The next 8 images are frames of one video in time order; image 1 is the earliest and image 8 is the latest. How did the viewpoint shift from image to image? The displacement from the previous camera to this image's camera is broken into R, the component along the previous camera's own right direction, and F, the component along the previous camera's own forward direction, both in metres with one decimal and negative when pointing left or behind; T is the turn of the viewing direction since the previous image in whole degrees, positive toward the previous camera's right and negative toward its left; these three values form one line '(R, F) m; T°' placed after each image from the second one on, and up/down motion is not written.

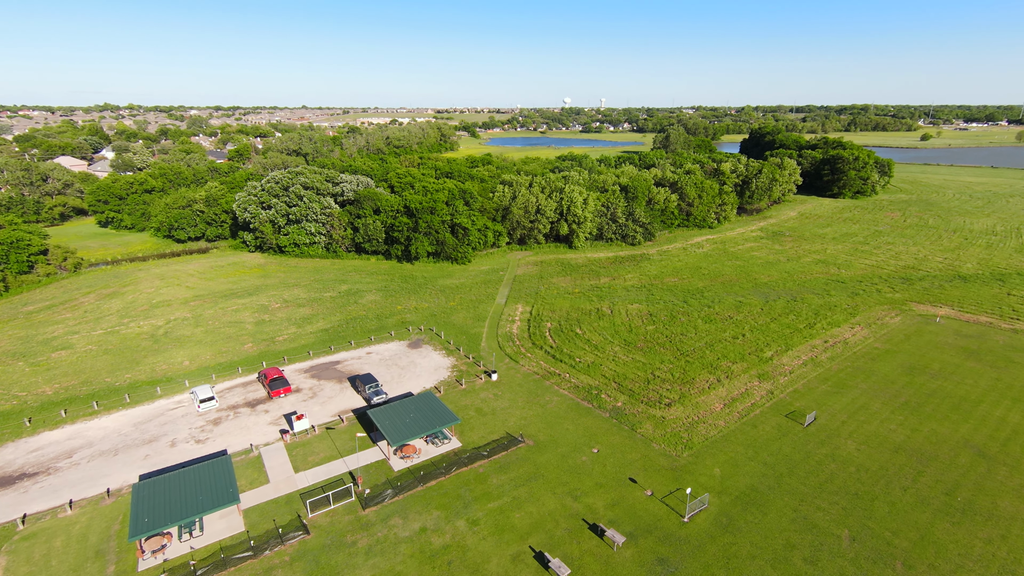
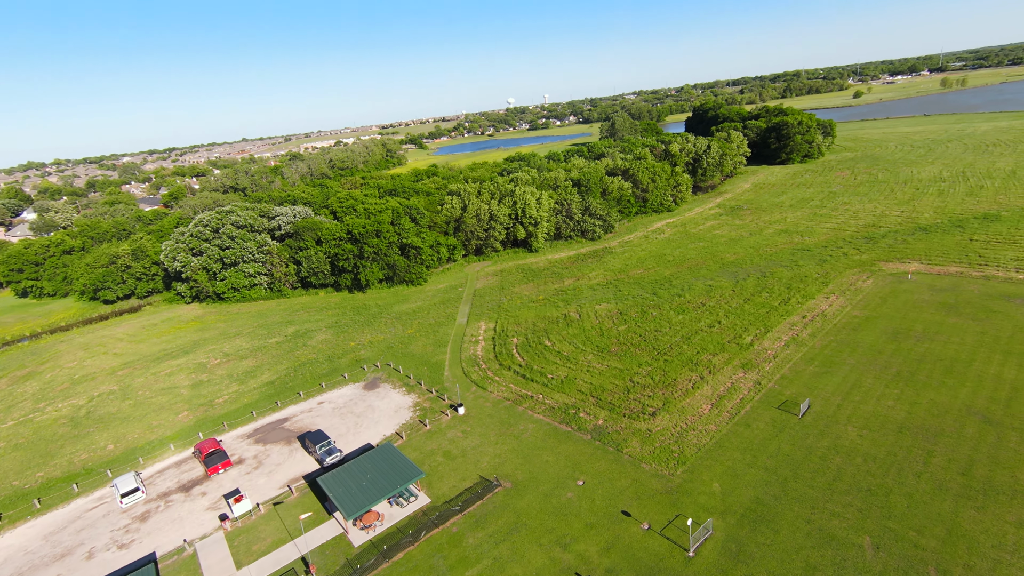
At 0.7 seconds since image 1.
(+0.8, +2.3) m; +3°
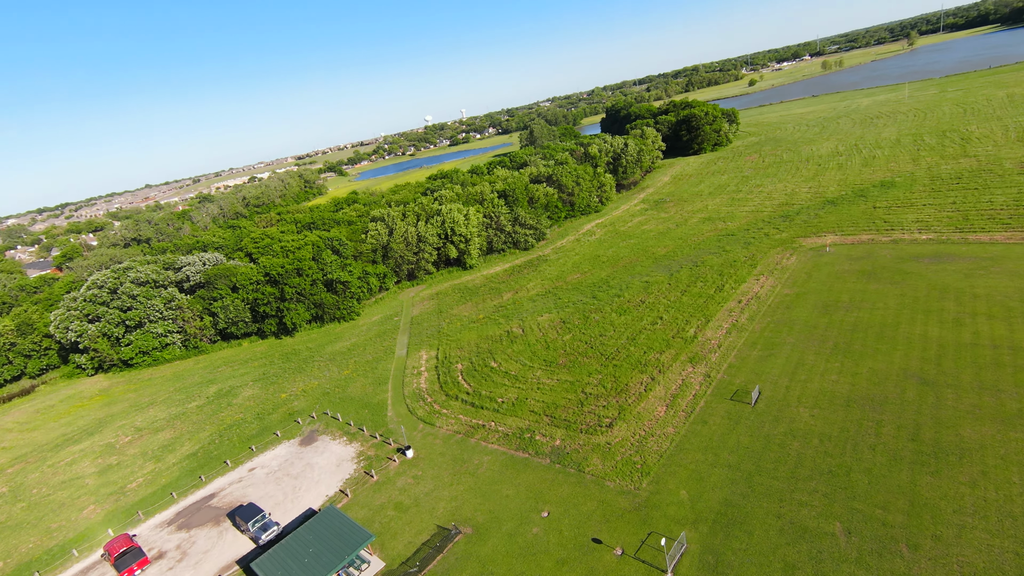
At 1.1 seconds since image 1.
(+0.4, +1.2) m; +7°
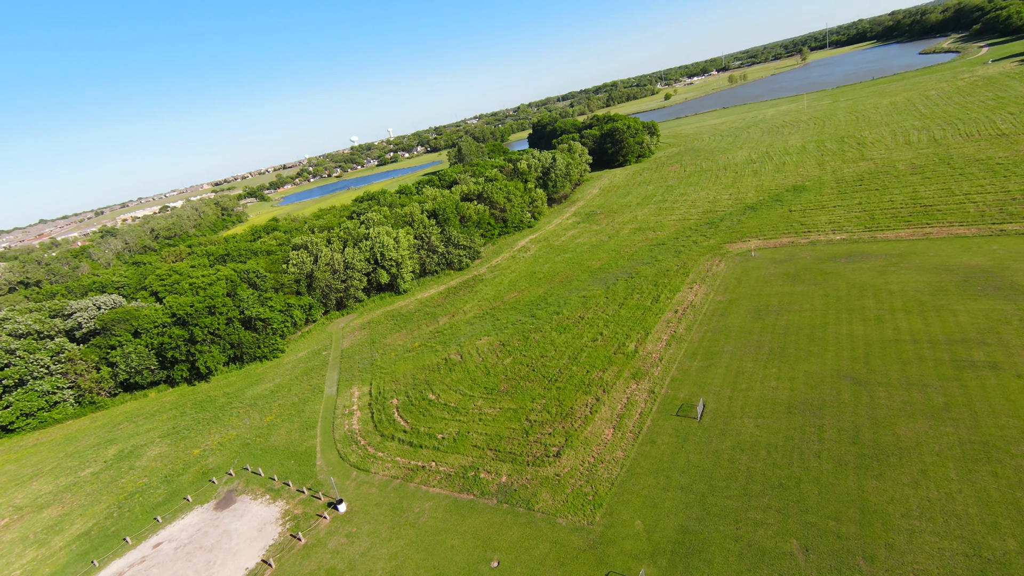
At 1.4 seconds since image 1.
(+0.3, +1.2) m; +7°
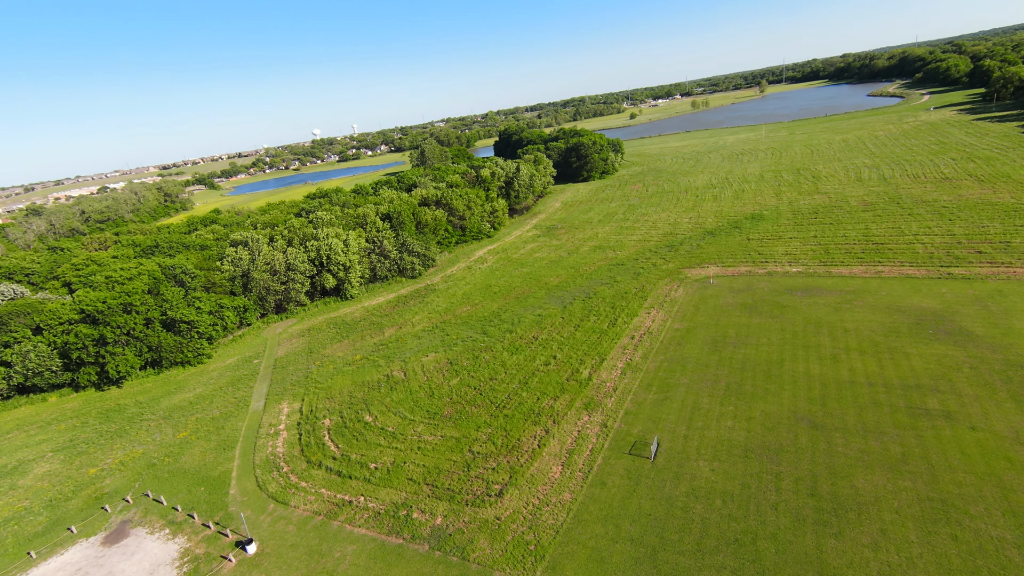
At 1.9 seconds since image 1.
(+0.3, +1.6) m; +5°
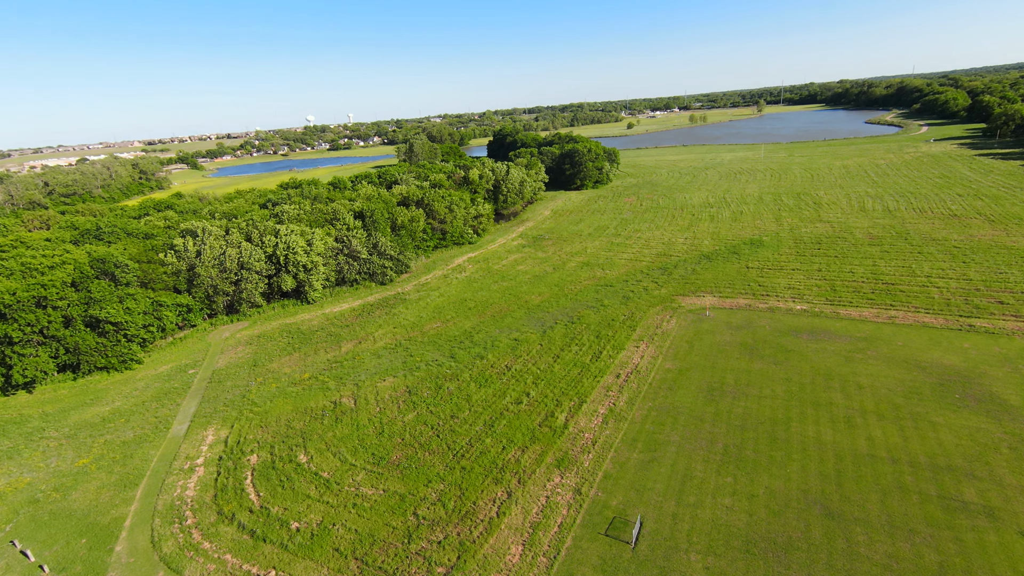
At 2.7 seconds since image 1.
(+0.6, +3.4) m; +1°
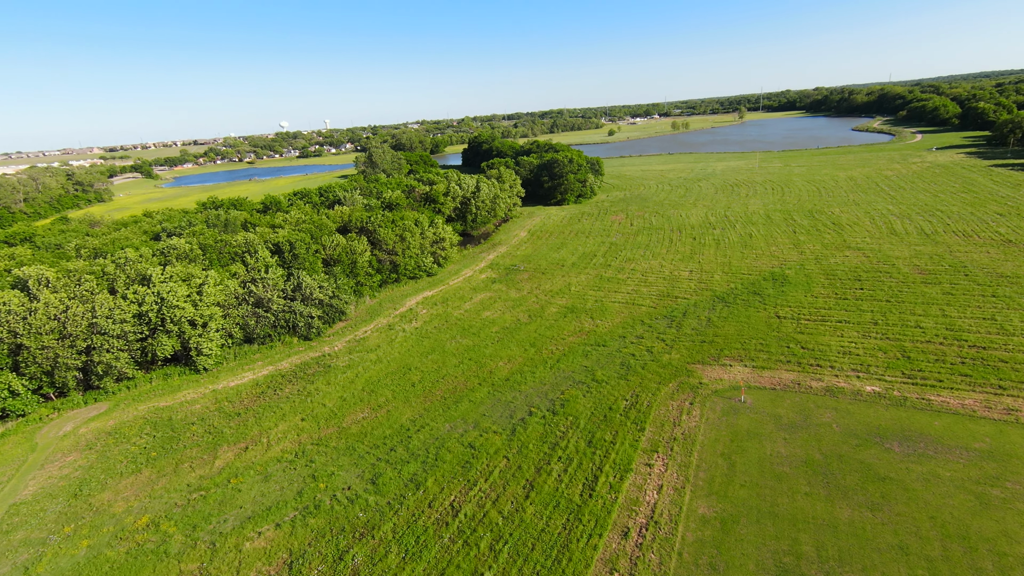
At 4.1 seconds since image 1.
(+1.2, +9.1) m; +2°
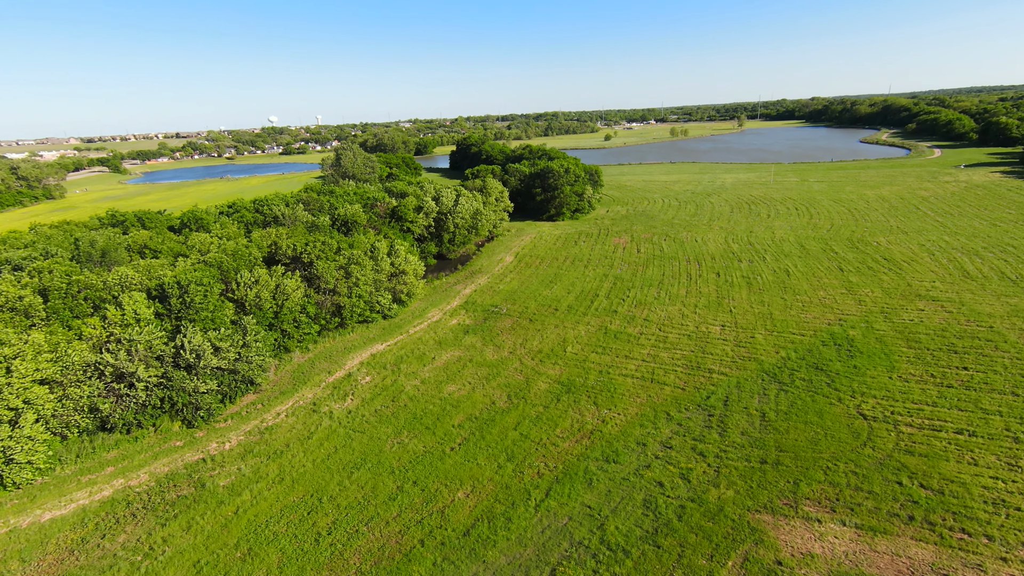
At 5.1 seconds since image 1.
(+0.7, +9.2) m; +1°
